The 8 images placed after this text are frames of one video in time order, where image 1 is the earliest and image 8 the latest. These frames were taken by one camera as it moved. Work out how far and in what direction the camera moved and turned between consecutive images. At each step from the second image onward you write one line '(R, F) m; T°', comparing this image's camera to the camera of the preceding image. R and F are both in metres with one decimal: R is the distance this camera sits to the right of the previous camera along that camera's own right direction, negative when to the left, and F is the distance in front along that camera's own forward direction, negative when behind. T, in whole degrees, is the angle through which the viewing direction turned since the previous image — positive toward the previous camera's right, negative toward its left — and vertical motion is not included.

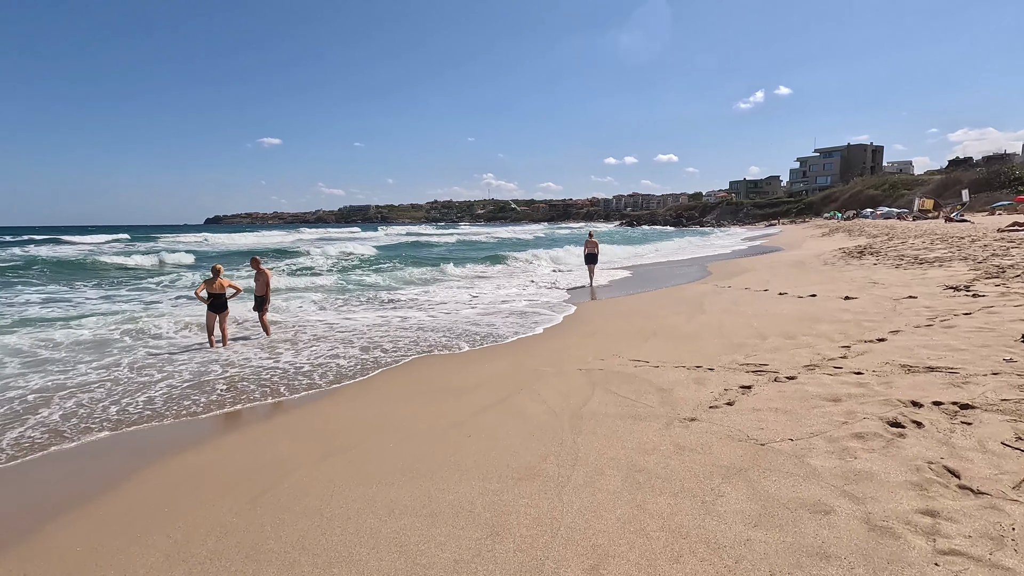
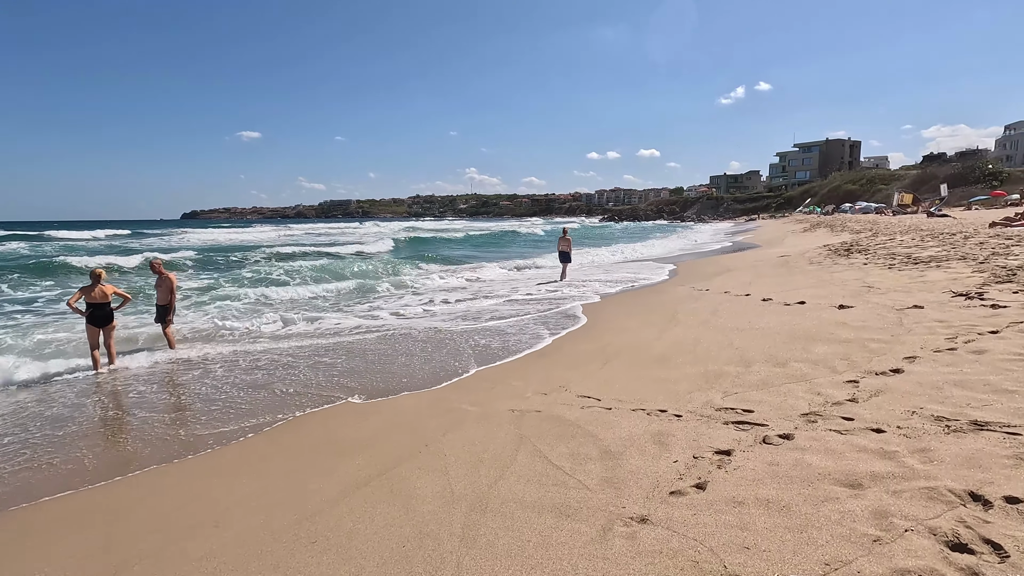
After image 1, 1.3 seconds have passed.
(+0.5, +1.1) m; +2°
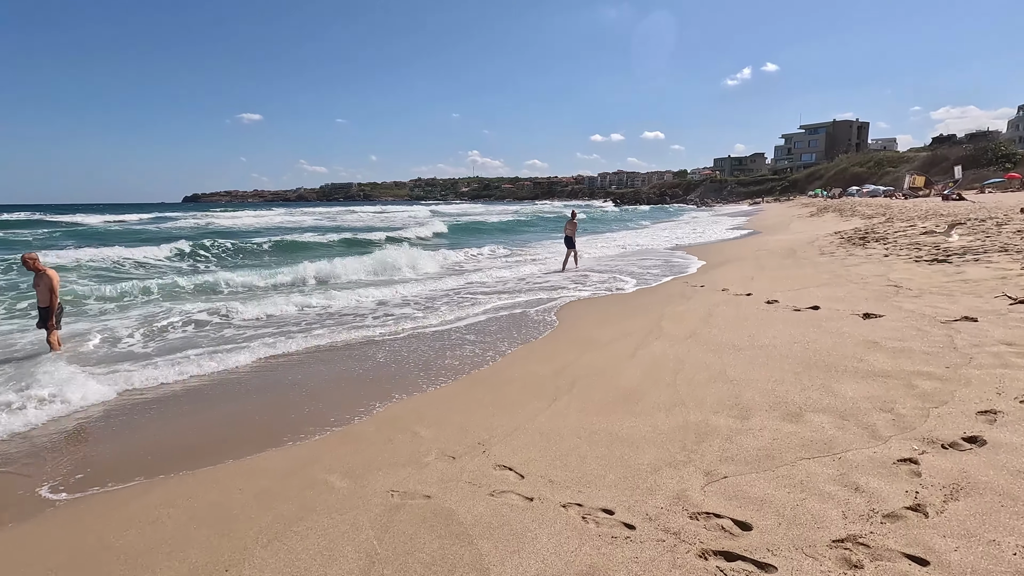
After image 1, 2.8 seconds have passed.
(+0.6, +1.3) m; 0°
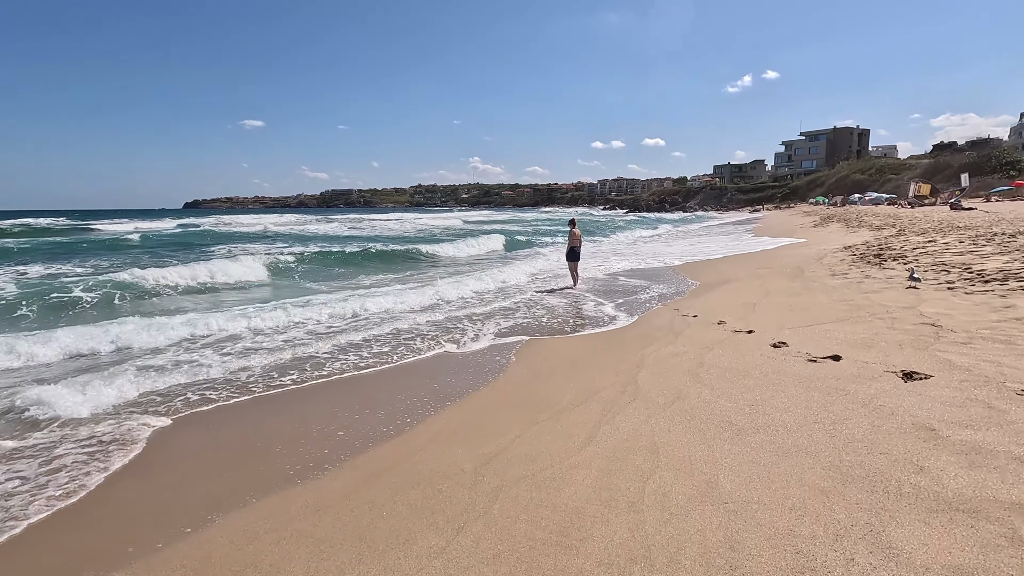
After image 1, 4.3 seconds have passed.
(+0.5, +1.2) m; 0°
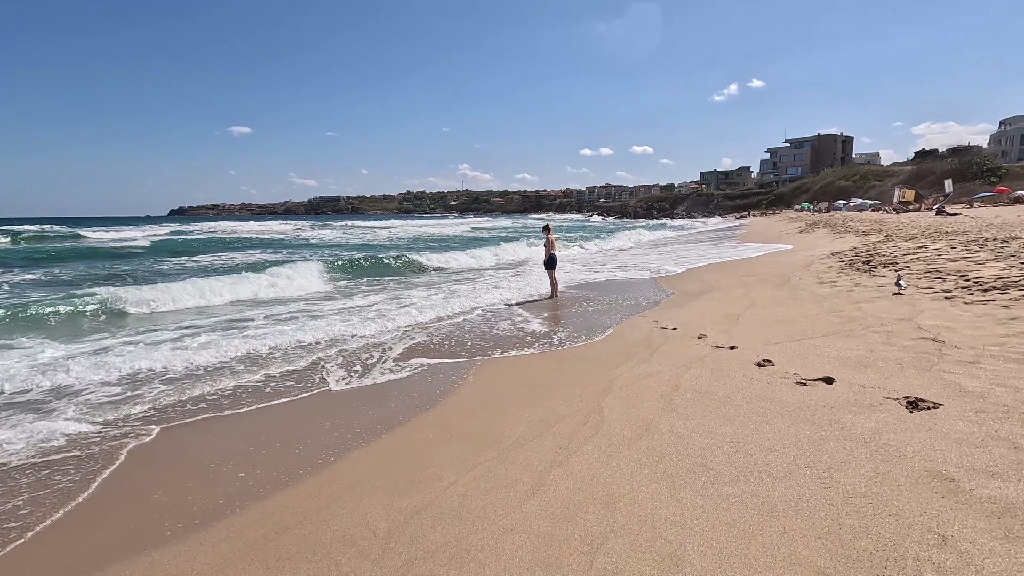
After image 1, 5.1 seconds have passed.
(+0.3, +0.6) m; +1°
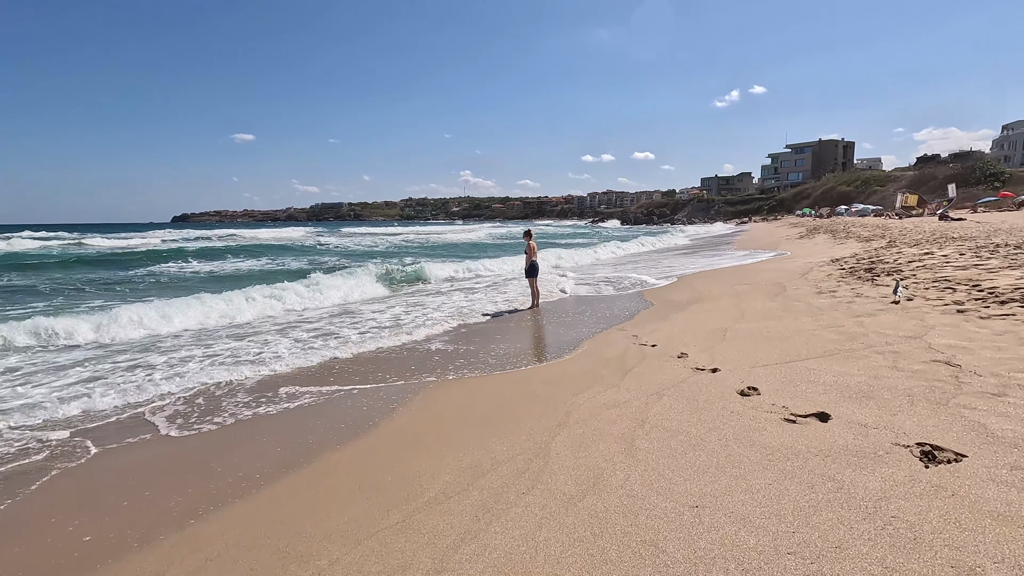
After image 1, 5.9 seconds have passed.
(+0.4, +0.6) m; 0°
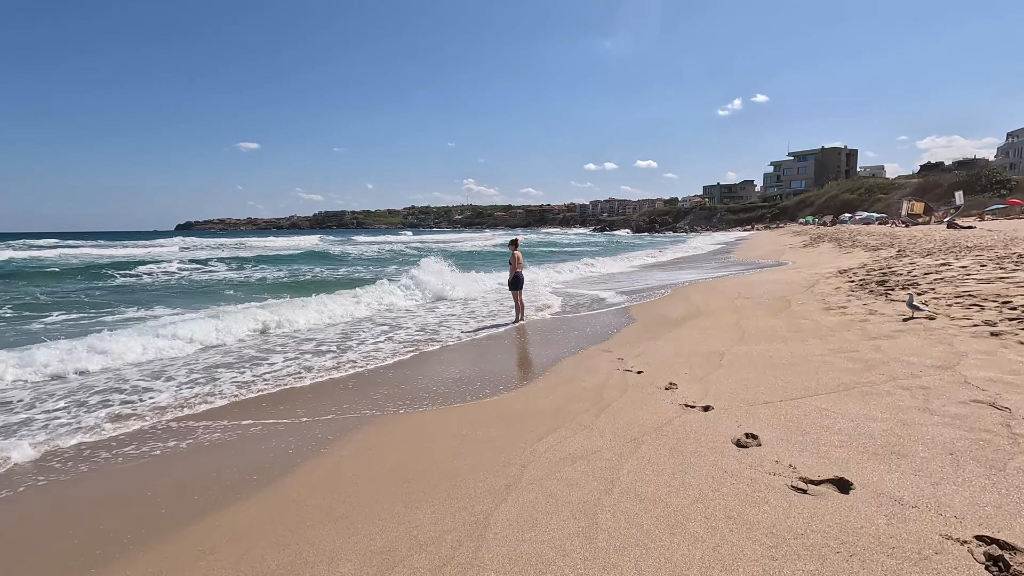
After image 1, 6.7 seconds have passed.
(+0.3, +0.7) m; 0°
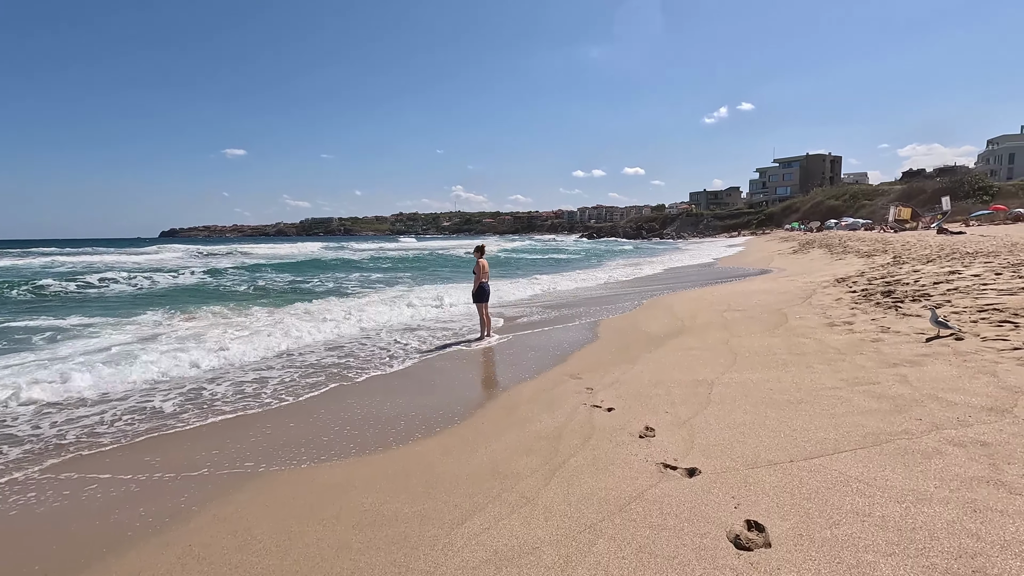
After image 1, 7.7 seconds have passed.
(+0.4, +0.9) m; +1°
